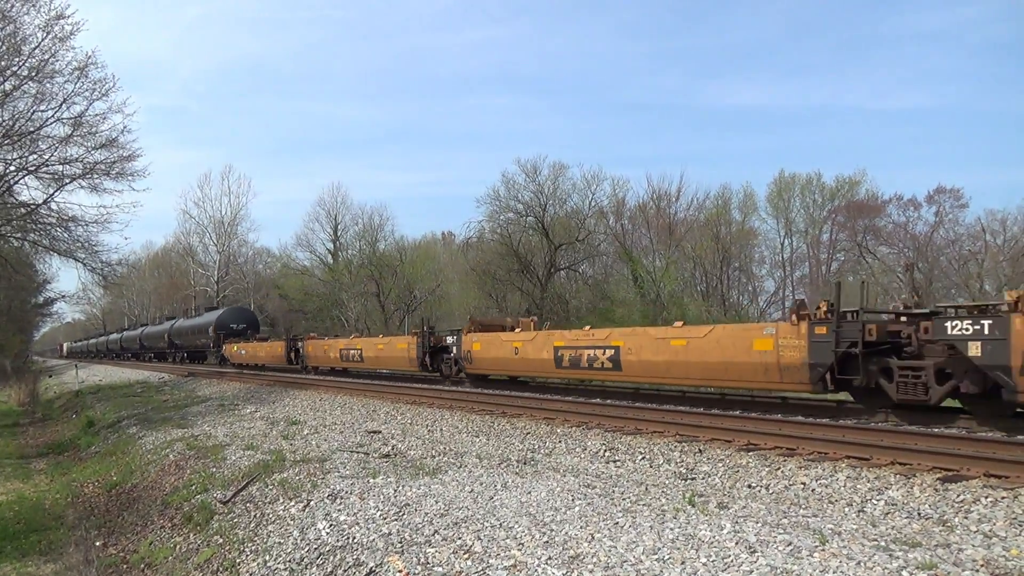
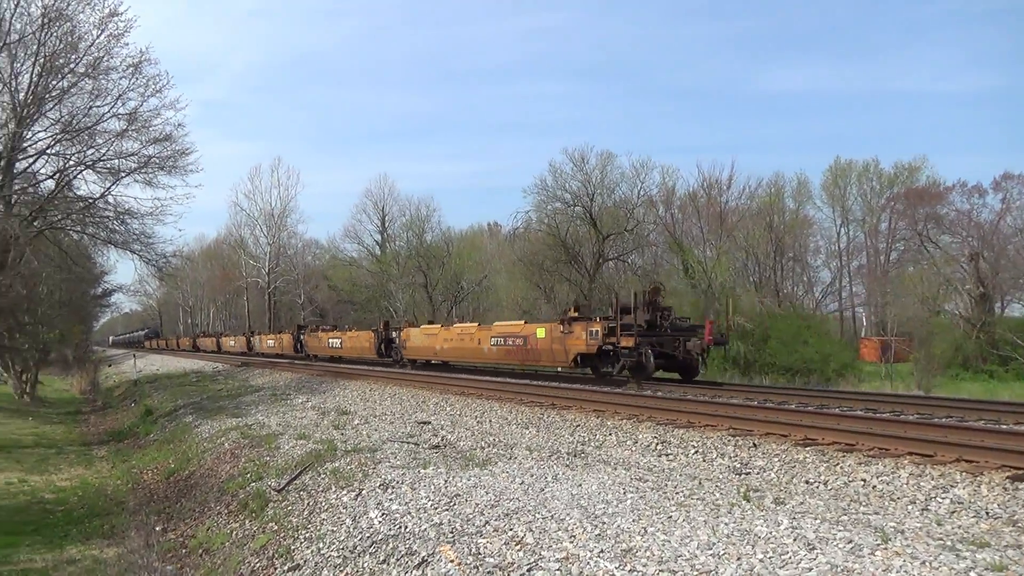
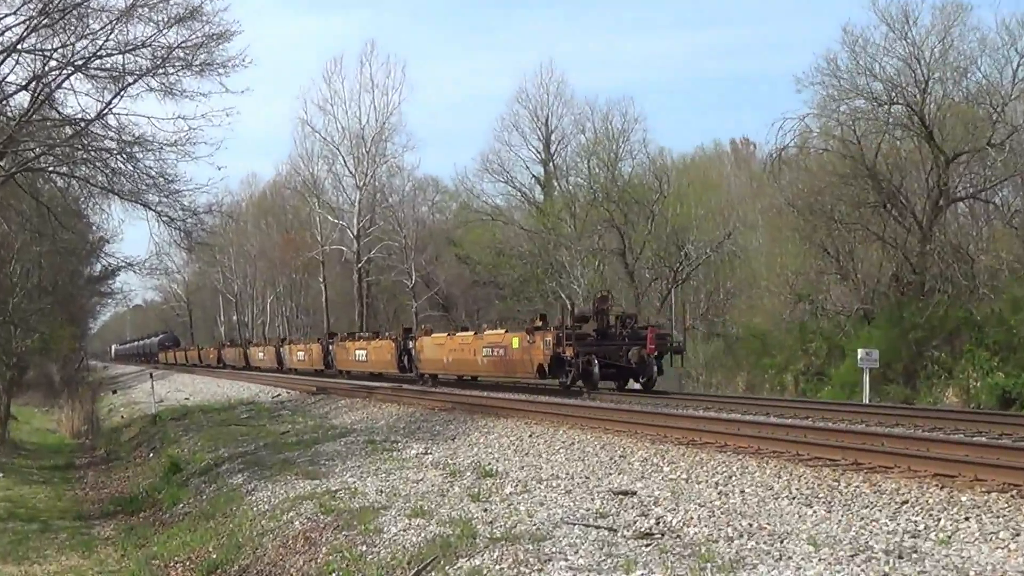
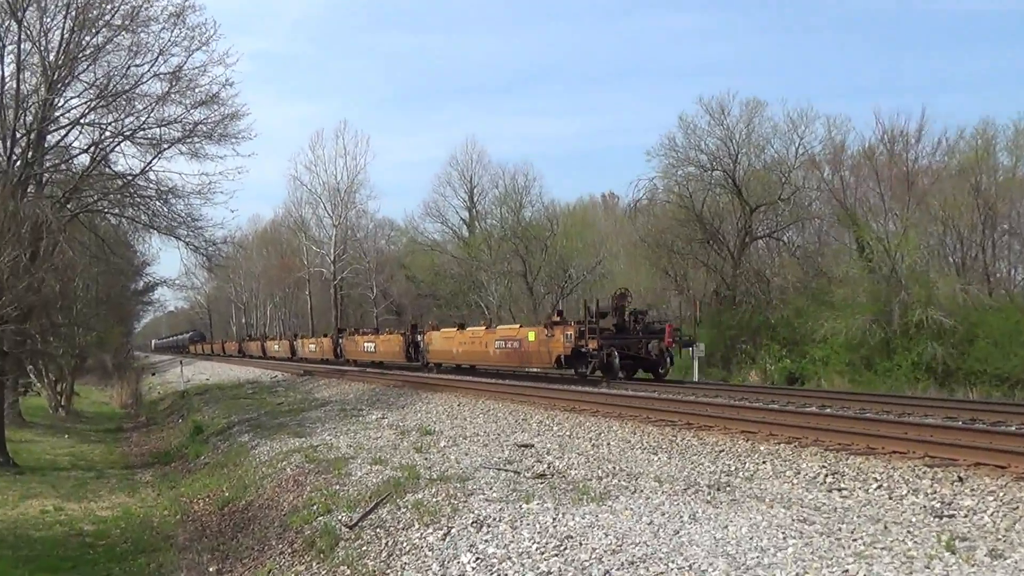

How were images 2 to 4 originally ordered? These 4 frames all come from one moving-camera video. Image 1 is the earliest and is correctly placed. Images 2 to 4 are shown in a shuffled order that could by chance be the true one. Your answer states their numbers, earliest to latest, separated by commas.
2, 4, 3
